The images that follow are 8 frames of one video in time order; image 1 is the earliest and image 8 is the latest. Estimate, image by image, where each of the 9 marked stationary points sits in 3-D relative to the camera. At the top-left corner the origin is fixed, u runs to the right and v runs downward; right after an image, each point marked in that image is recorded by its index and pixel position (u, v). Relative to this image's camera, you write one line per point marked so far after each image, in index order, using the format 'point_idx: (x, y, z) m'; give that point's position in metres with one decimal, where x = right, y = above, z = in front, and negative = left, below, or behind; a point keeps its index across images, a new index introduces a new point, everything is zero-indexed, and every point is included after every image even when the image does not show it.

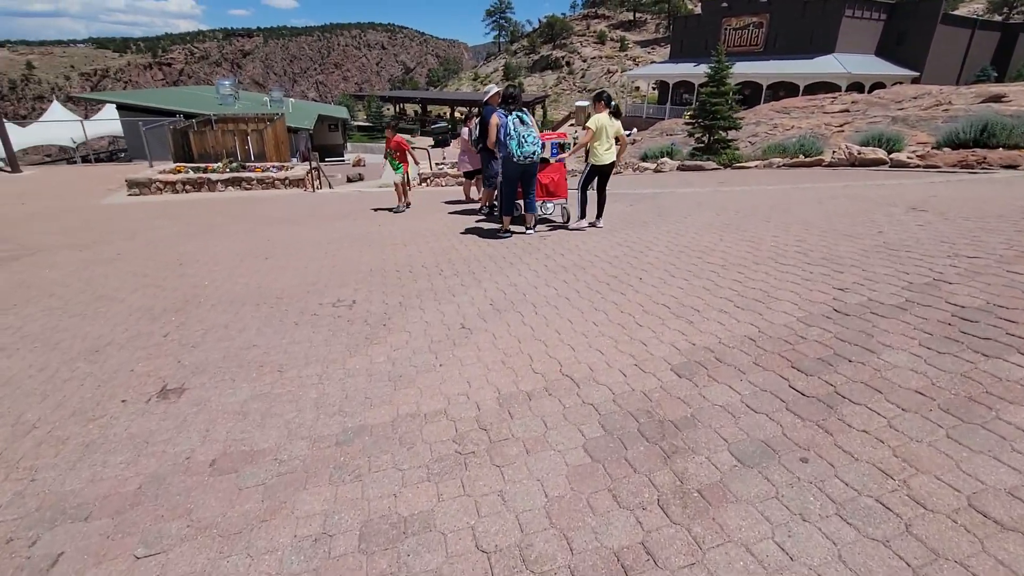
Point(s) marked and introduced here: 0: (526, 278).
0: (+0.1, +0.1, +4.6) m
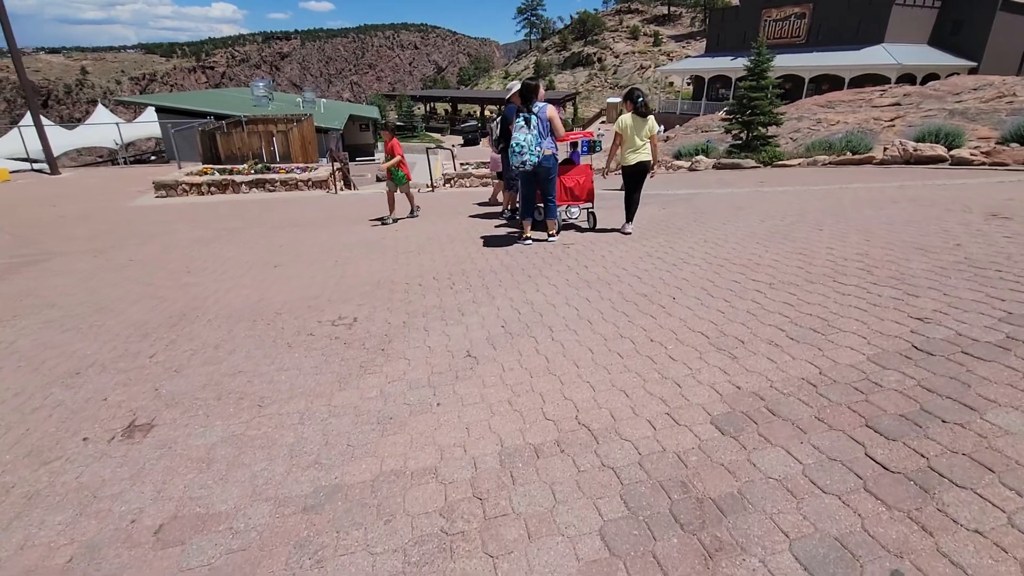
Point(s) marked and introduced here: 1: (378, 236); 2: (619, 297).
0: (+0.3, -0.1, +4.1) m
1: (-1.9, +0.8, +7.3) m
2: (+0.8, -0.1, +3.9) m
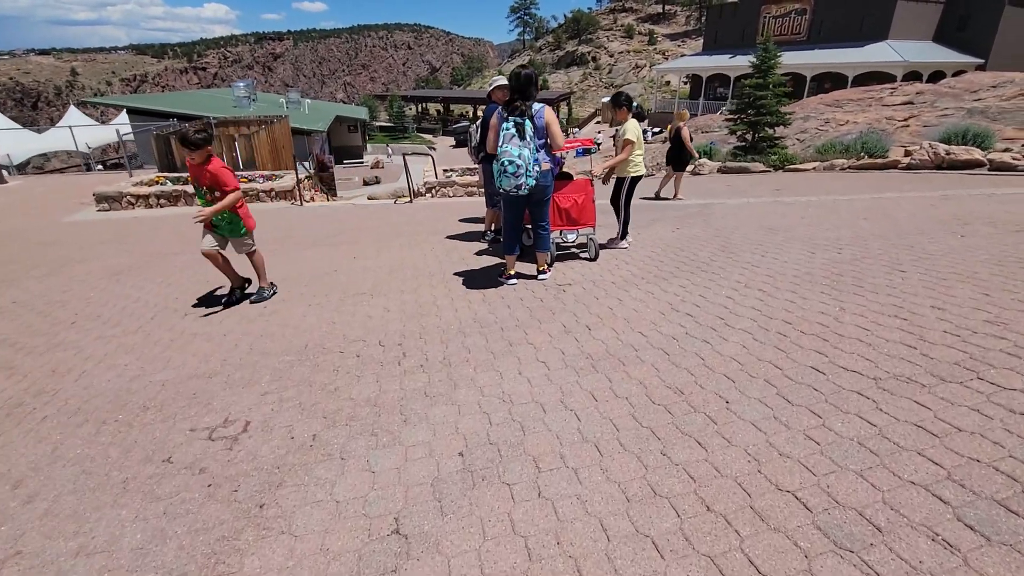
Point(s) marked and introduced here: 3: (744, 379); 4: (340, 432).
0: (+0.1, -0.5, +2.8) m
1: (-2.1, +0.3, +5.9) m
2: (+0.7, -0.5, +2.6) m
3: (+1.2, -0.5, +2.6) m
4: (-0.9, -0.7, +2.6) m
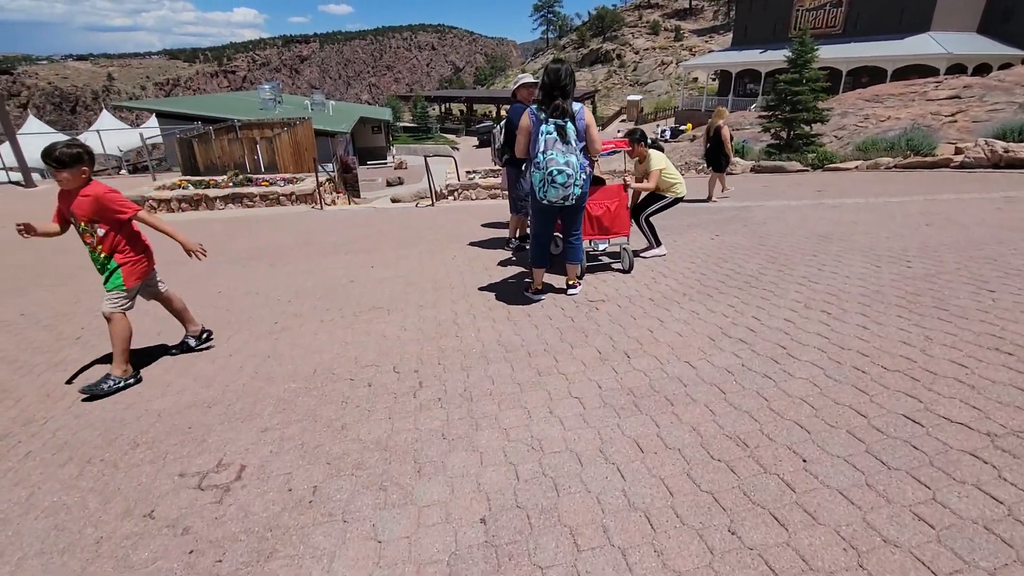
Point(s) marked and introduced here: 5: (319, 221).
0: (+0.2, -0.7, +2.4) m
1: (-1.8, +0.1, +5.6) m
2: (+0.8, -0.7, +2.2) m
3: (+1.3, -0.6, +2.2) m
4: (-0.7, -0.9, +2.2) m
5: (-3.6, +1.3, +9.6) m
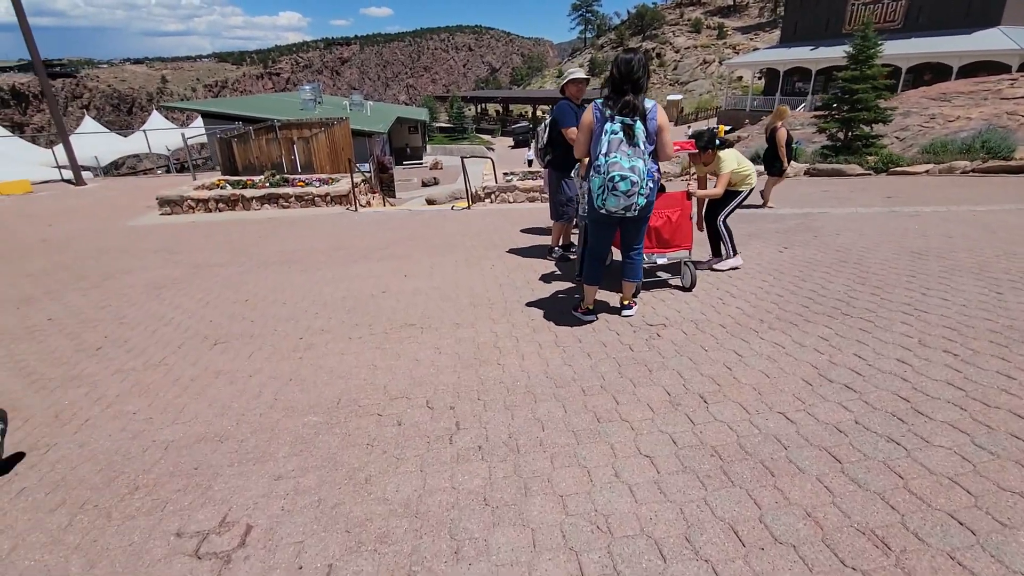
0: (+0.5, -0.8, +1.9) m
1: (-1.4, 0.0, +5.3) m
2: (+1.0, -0.8, +1.7) m
3: (+1.5, -0.8, +1.6) m
4: (-0.5, -1.0, +1.8) m
5: (-2.9, +1.2, +9.3) m
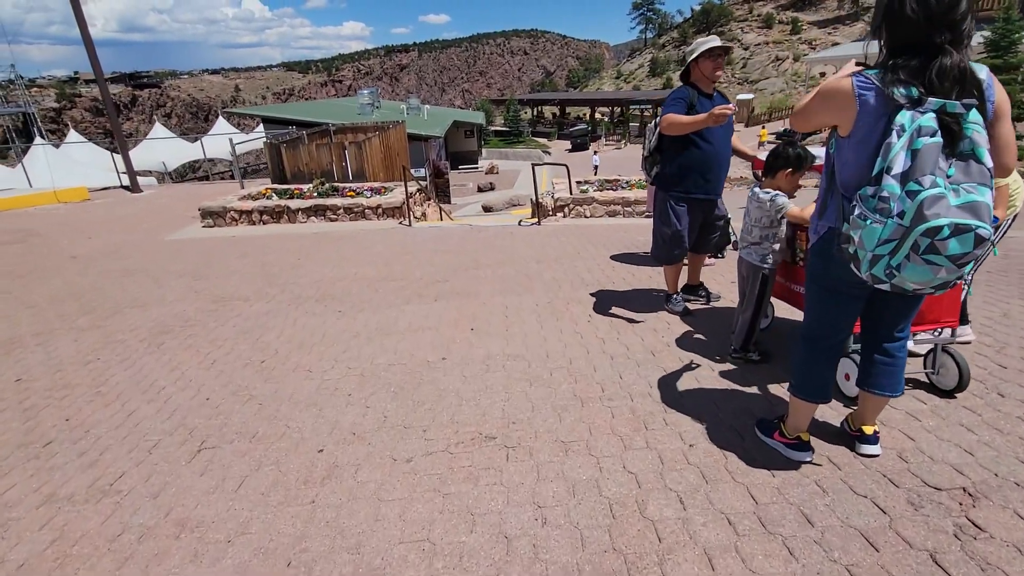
0: (+0.9, -1.3, +0.3) m
1: (-0.6, -0.4, +3.8) m
2: (+1.4, -1.3, 0.0) m
3: (+2.0, -1.3, -0.1) m
4: (-0.1, -1.4, +0.3) m
5: (-1.7, +0.7, +8.0) m
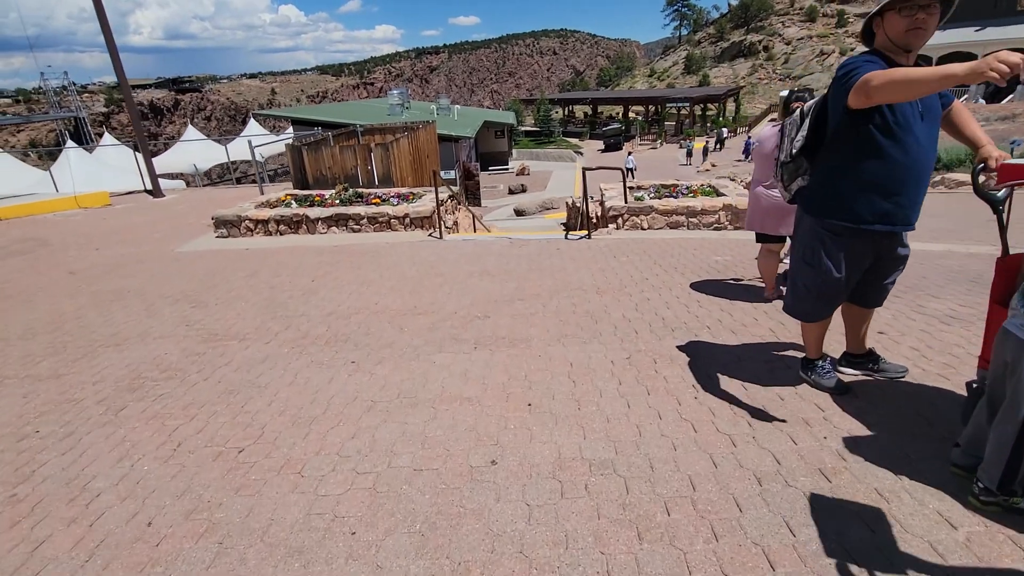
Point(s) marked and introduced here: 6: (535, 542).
0: (+1.1, -1.7, -0.9) m
1: (-0.2, -0.8, +2.7) m
2: (+1.6, -1.7, -1.2) m
3: (+2.1, -1.6, -1.4) m
4: (+0.1, -1.8, -0.9) m
5: (-1.0, +0.4, +6.9) m
6: (+0.1, -1.0, +1.9) m
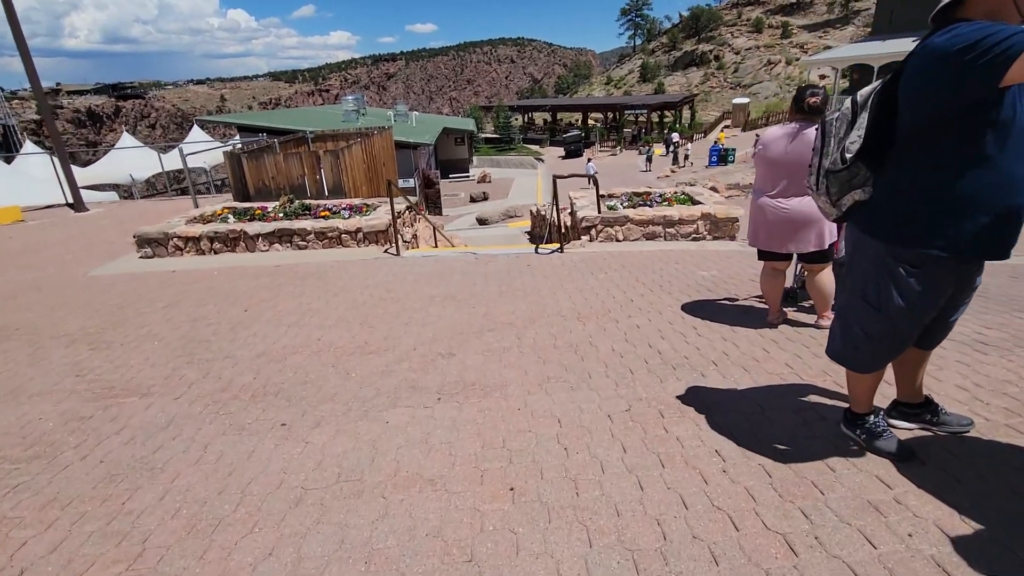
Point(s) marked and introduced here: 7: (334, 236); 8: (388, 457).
0: (+1.3, -1.8, -1.5) m
1: (-0.2, -1.0, +2.0) m
2: (+1.9, -1.8, -1.8) m
3: (+2.4, -1.7, -1.9) m
4: (+0.3, -1.9, -1.6) m
5: (-1.4, +0.1, +6.1) m
6: (+0.1, -1.2, +1.2) m
7: (-2.8, +0.8, +8.0) m
8: (-0.6, -0.9, +2.6) m
